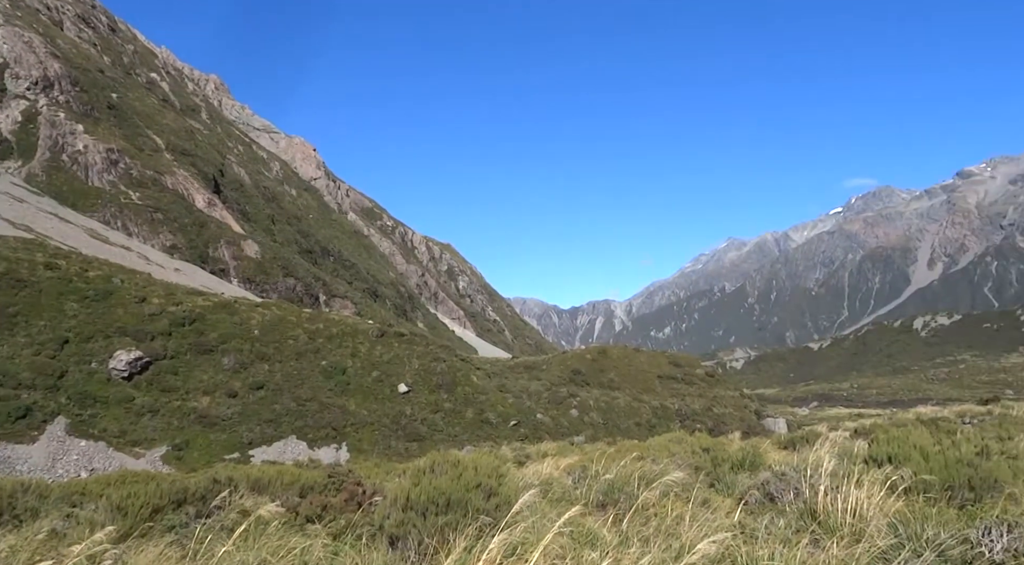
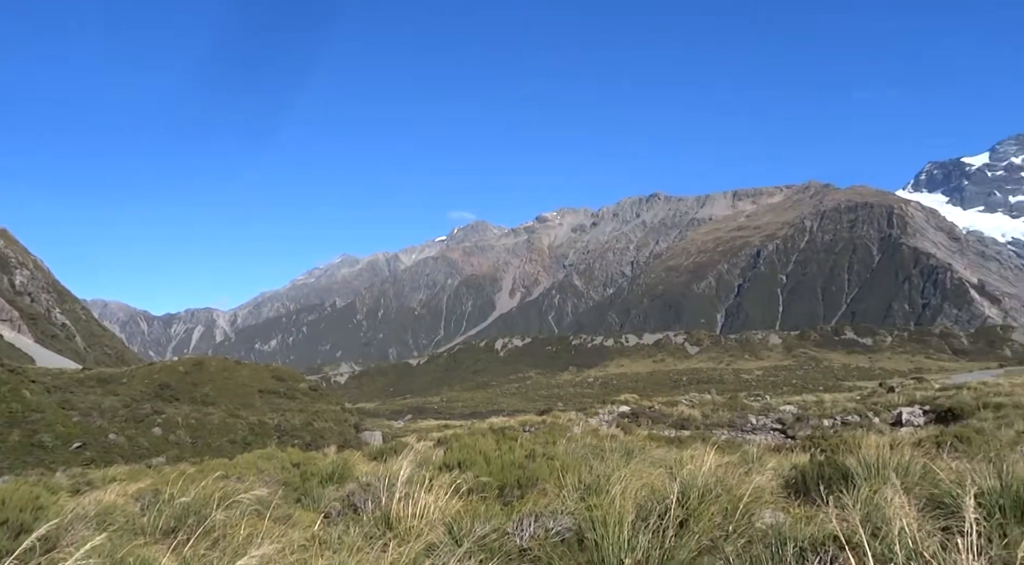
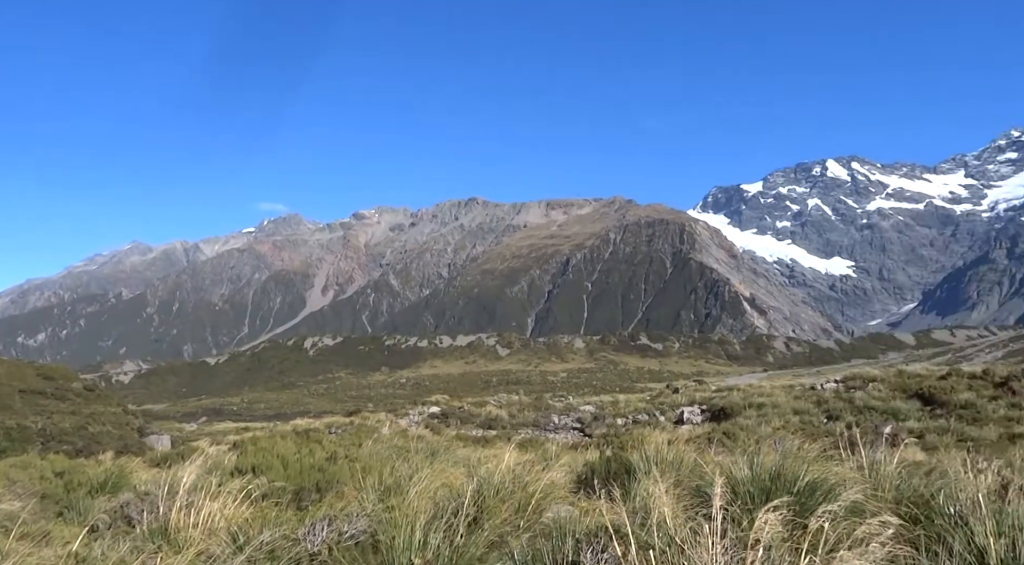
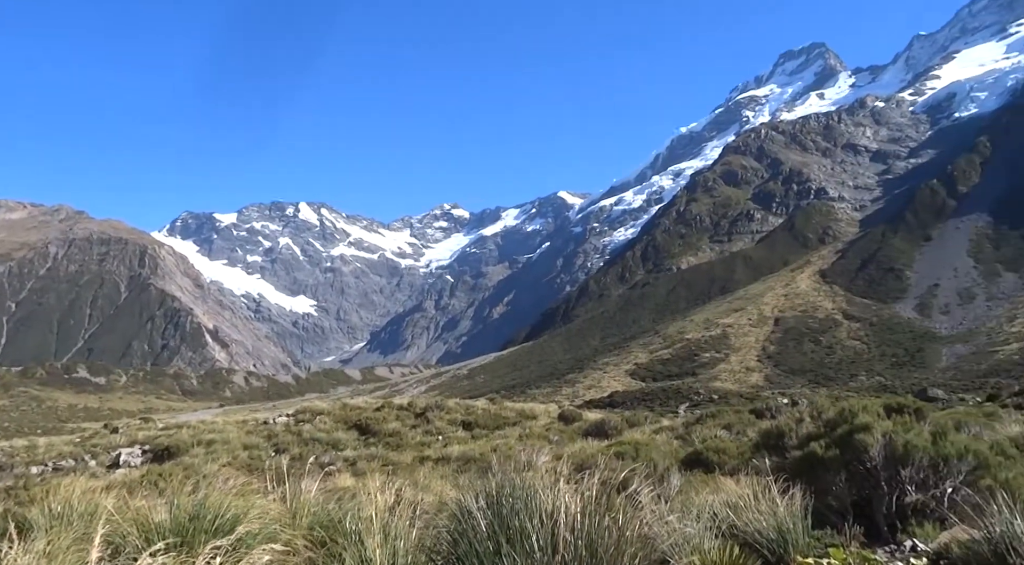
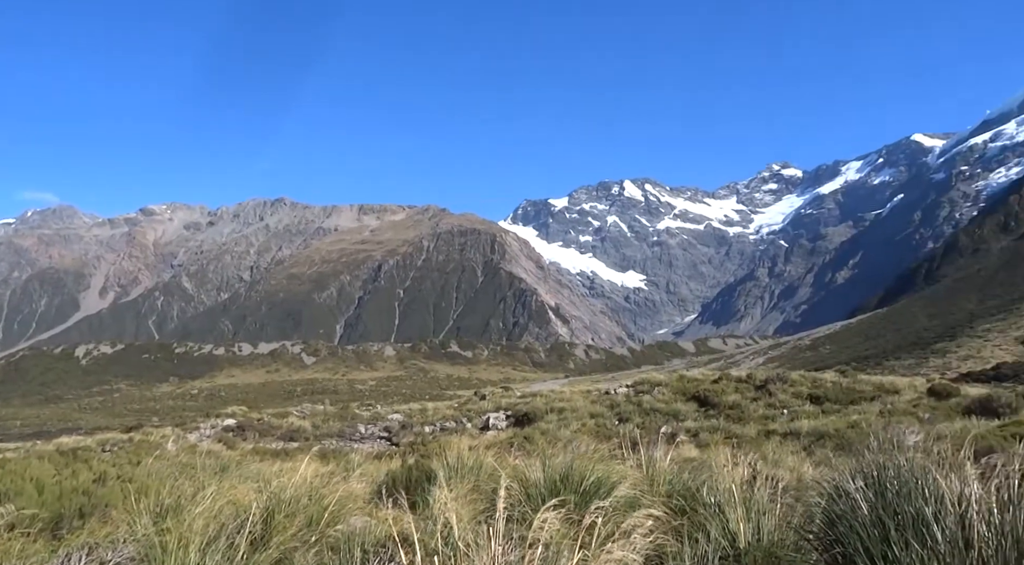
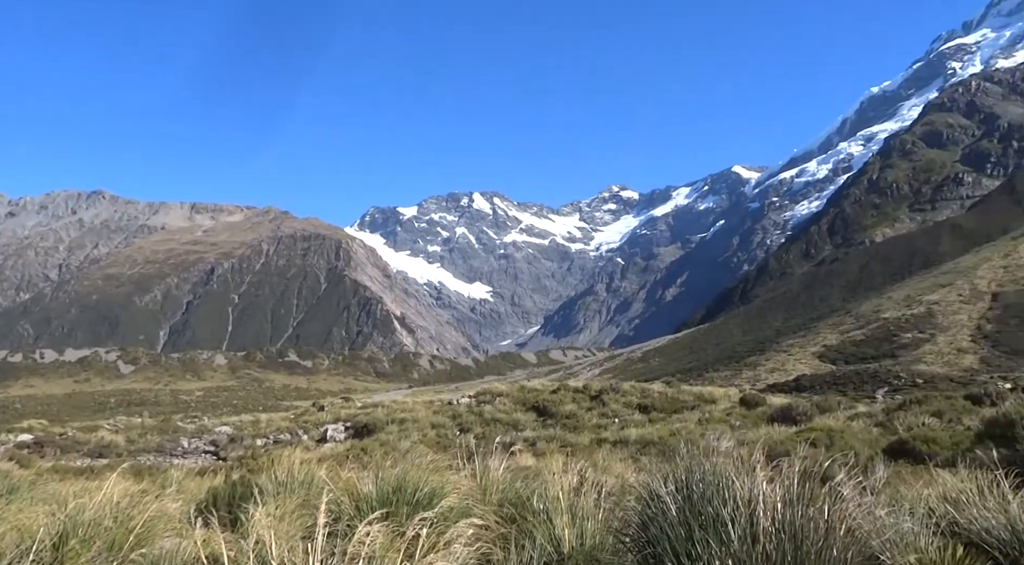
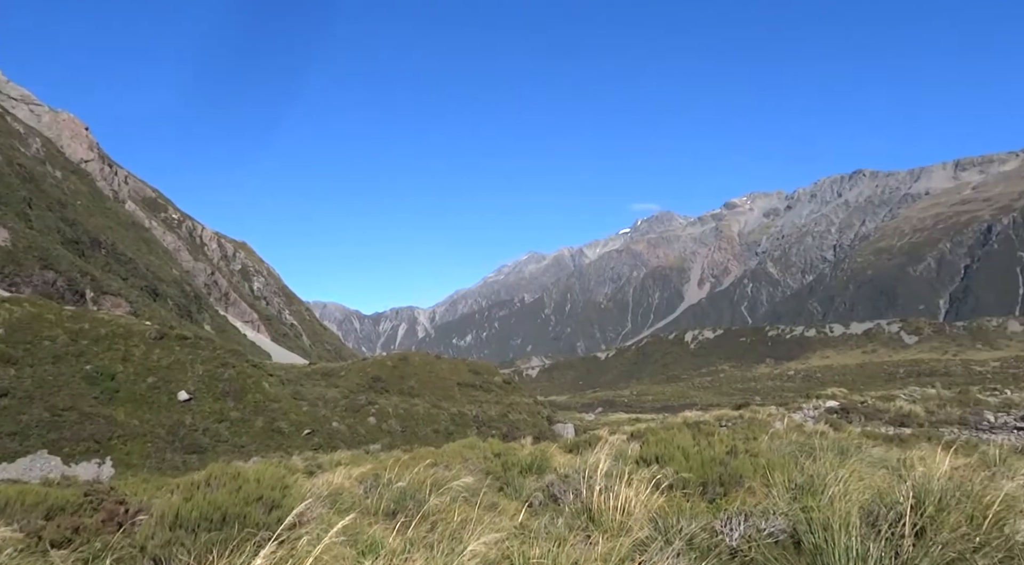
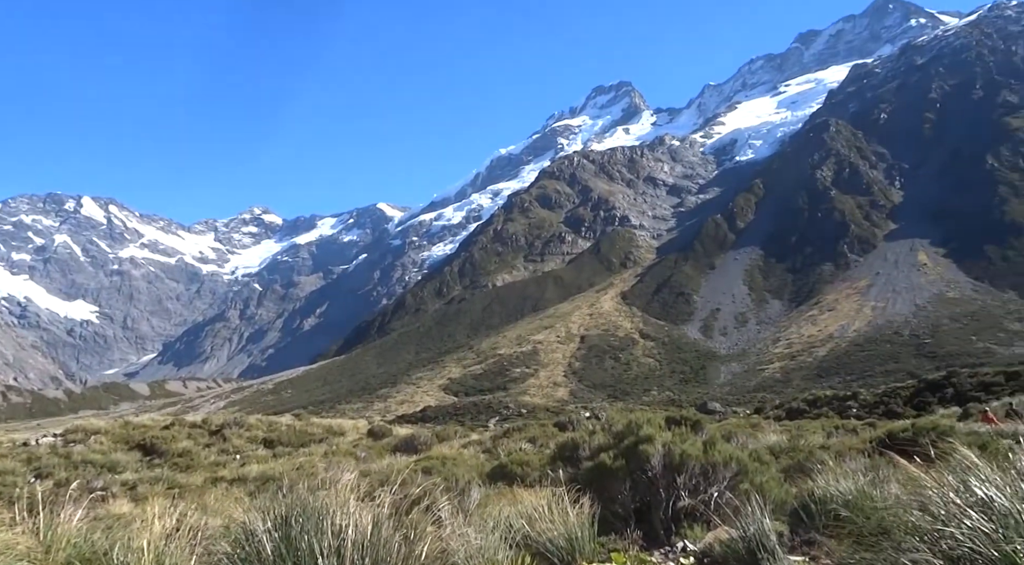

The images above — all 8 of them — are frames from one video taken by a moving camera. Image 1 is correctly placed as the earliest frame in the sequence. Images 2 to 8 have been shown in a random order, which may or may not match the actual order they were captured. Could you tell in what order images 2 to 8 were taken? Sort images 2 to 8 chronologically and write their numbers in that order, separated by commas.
7, 2, 3, 5, 6, 4, 8
